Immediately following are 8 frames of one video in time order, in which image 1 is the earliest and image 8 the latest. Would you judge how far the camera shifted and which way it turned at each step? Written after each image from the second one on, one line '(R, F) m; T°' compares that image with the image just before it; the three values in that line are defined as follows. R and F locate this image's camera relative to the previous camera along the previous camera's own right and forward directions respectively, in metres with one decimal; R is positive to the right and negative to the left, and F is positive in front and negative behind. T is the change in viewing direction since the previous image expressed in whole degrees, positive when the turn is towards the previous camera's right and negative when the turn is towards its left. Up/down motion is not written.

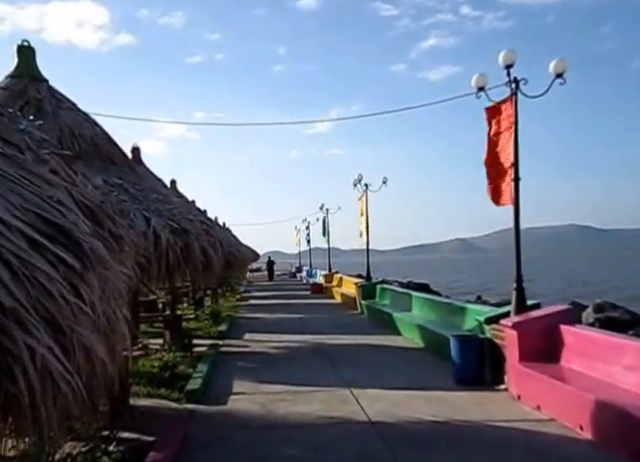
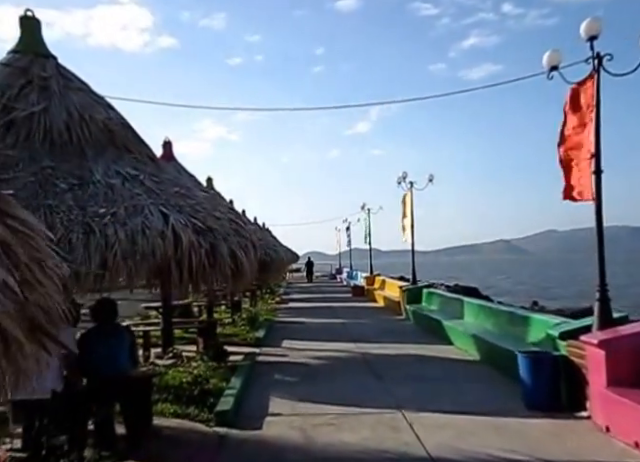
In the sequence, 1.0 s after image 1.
(-0.1, +1.0) m; -3°
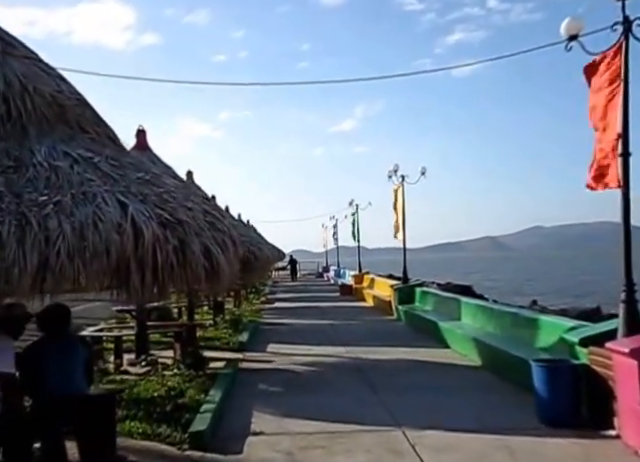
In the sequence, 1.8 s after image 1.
(0.0, +0.8) m; +1°
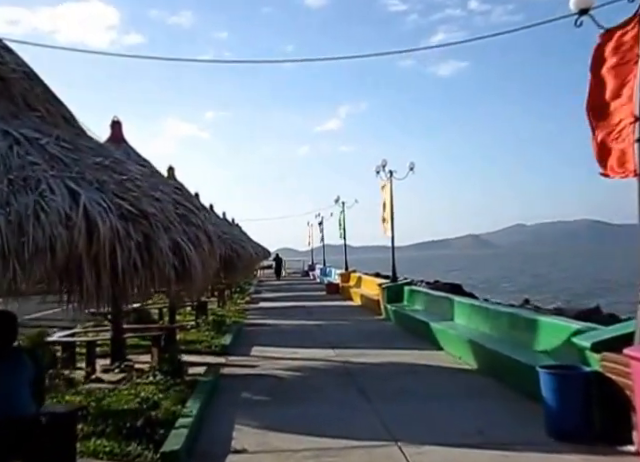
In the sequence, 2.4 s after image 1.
(0.0, +0.6) m; +1°
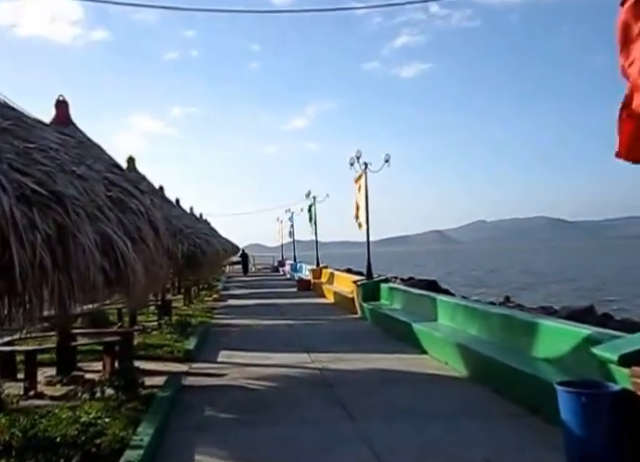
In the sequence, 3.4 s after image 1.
(-0.1, +1.0) m; +3°
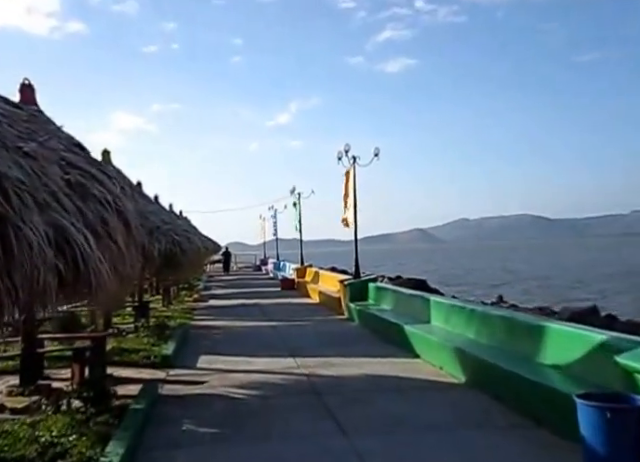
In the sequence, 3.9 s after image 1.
(-0.1, +0.6) m; +1°
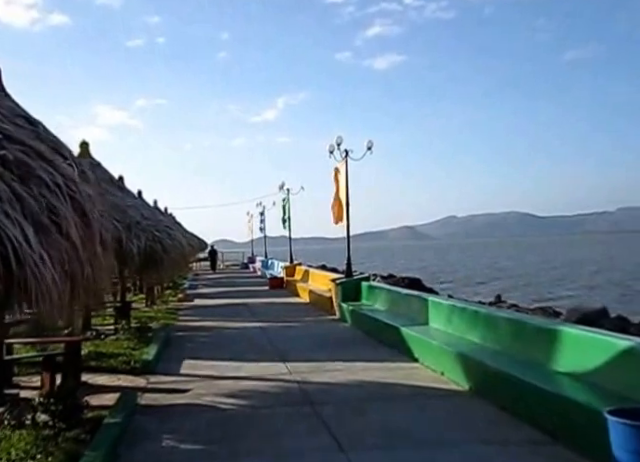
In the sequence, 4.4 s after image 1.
(-0.1, +0.6) m; +1°
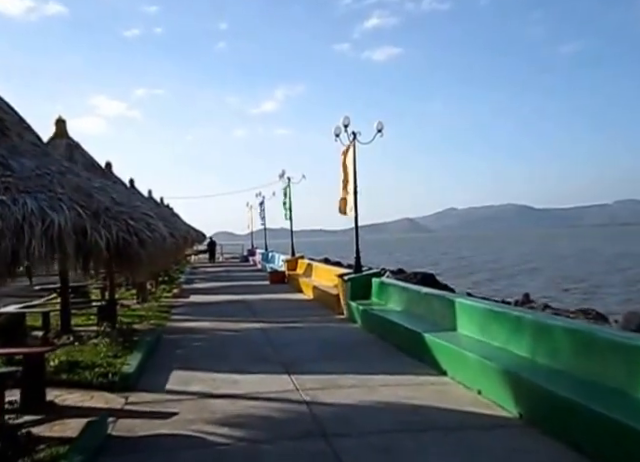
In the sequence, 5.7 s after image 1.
(-0.1, +1.4) m; 0°
